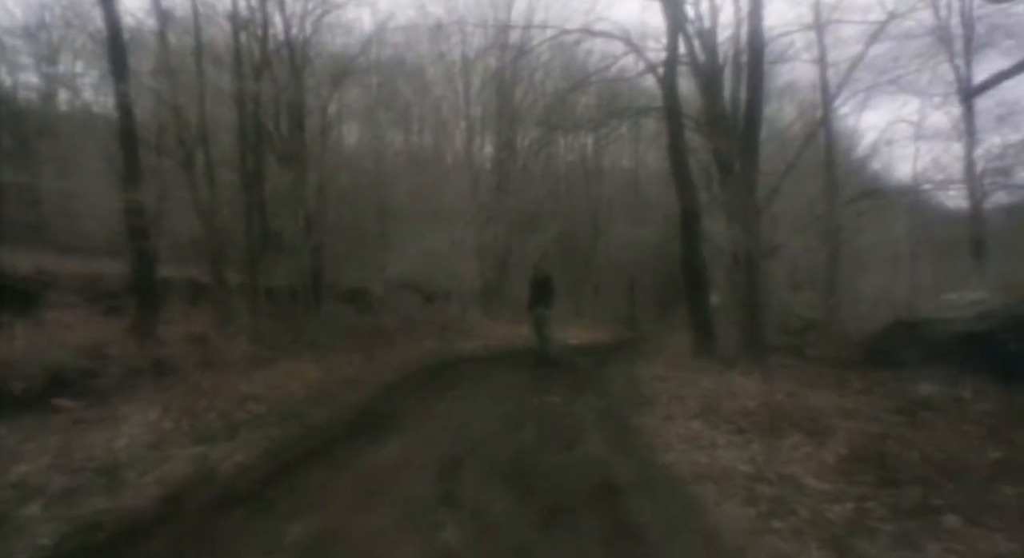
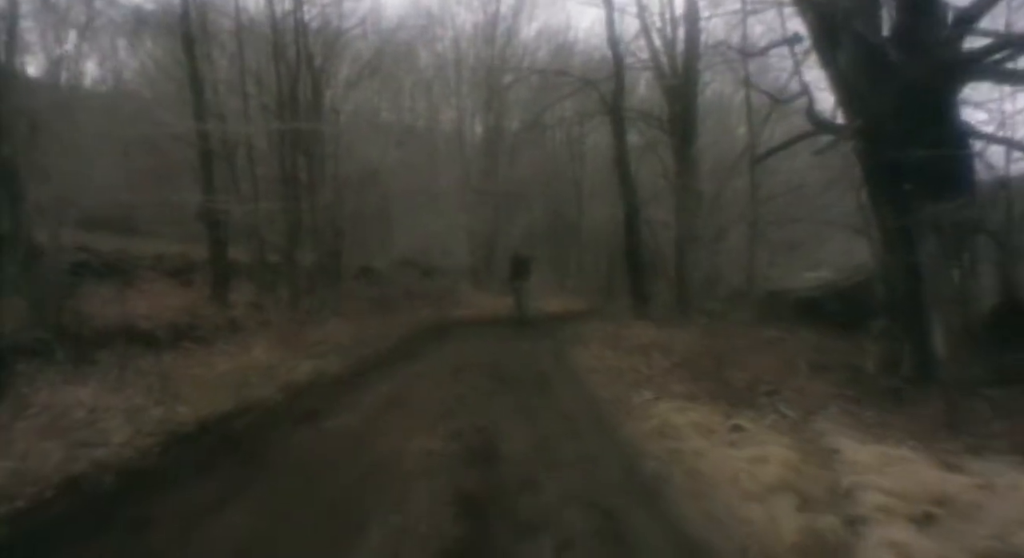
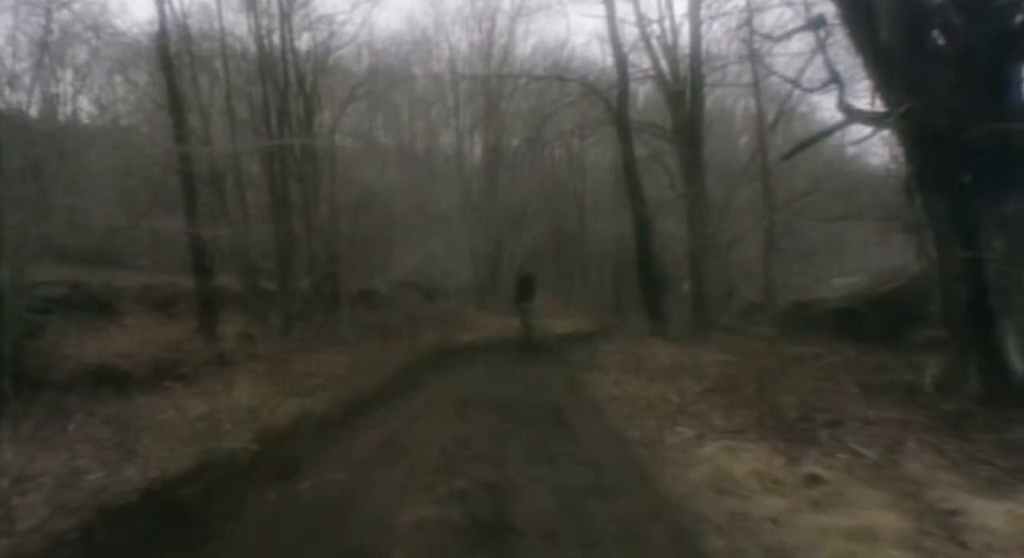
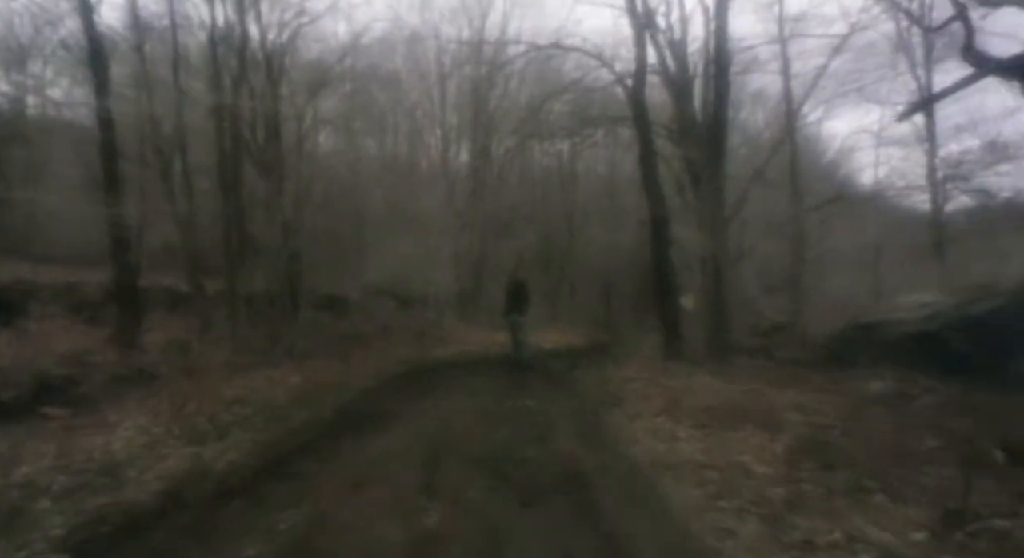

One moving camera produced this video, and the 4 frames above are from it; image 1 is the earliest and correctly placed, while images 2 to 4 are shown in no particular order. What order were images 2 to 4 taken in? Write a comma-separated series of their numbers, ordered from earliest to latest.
4, 3, 2
